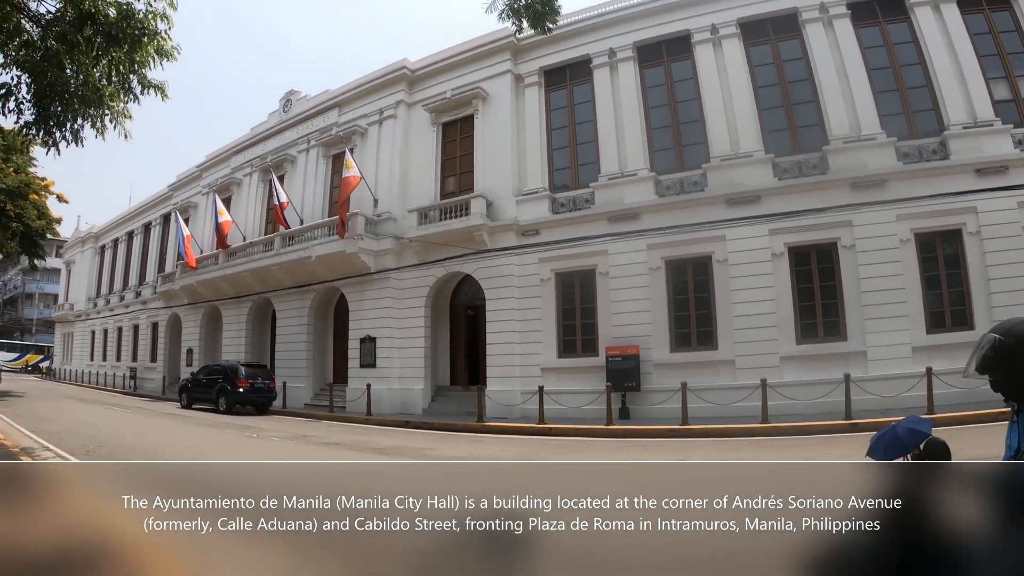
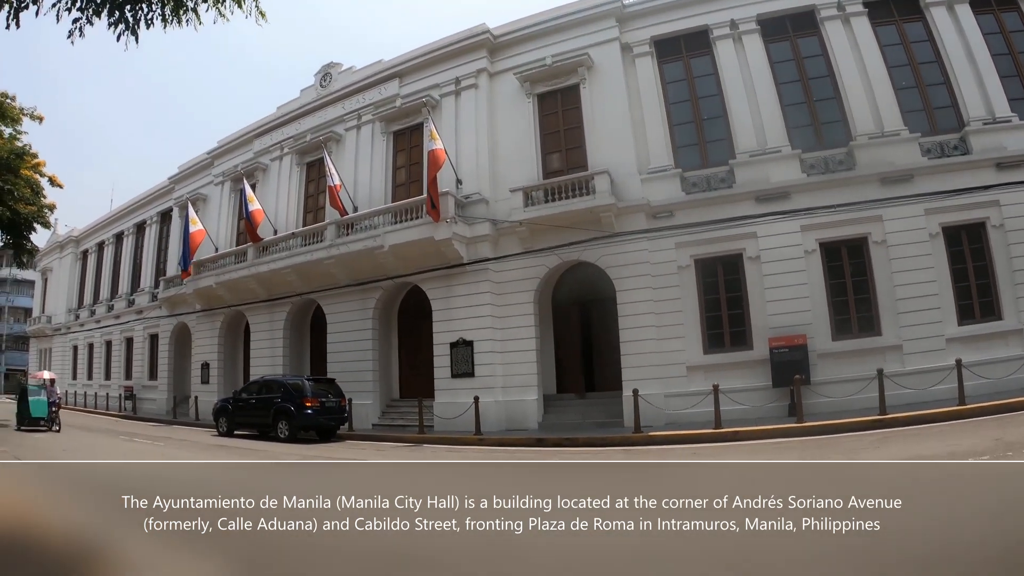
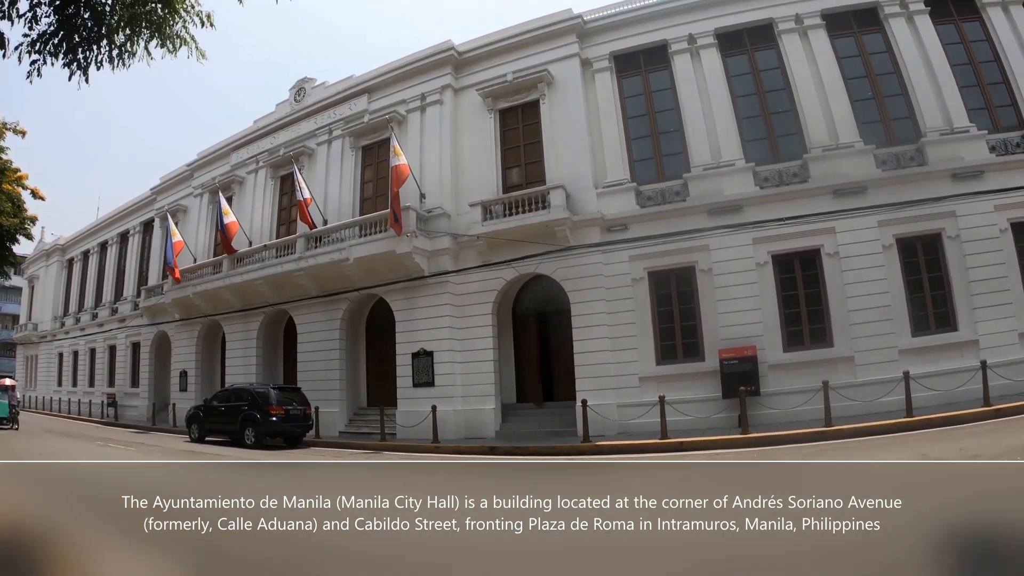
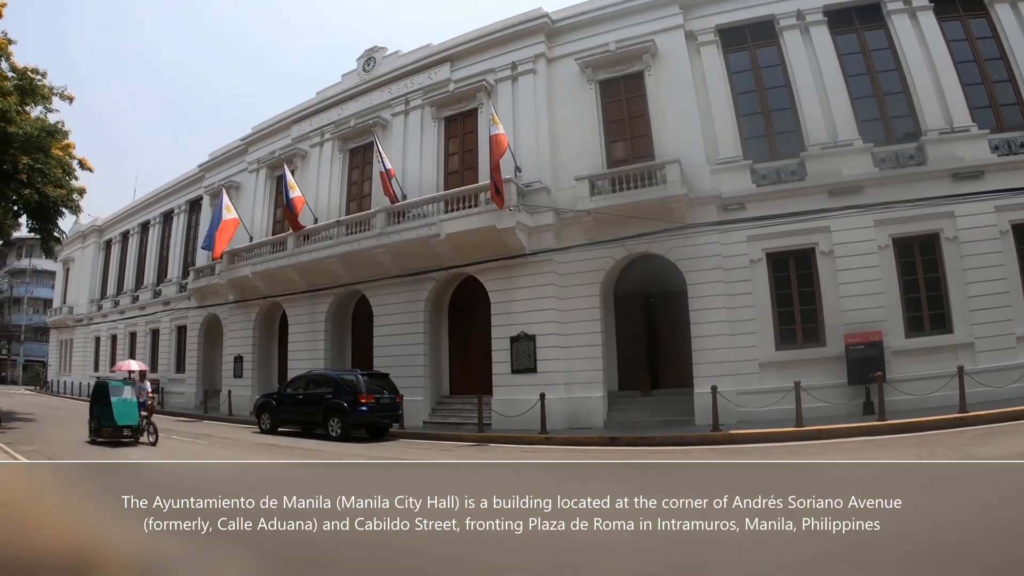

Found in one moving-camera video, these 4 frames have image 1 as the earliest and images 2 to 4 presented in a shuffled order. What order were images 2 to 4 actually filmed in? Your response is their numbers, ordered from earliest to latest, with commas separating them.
3, 2, 4
